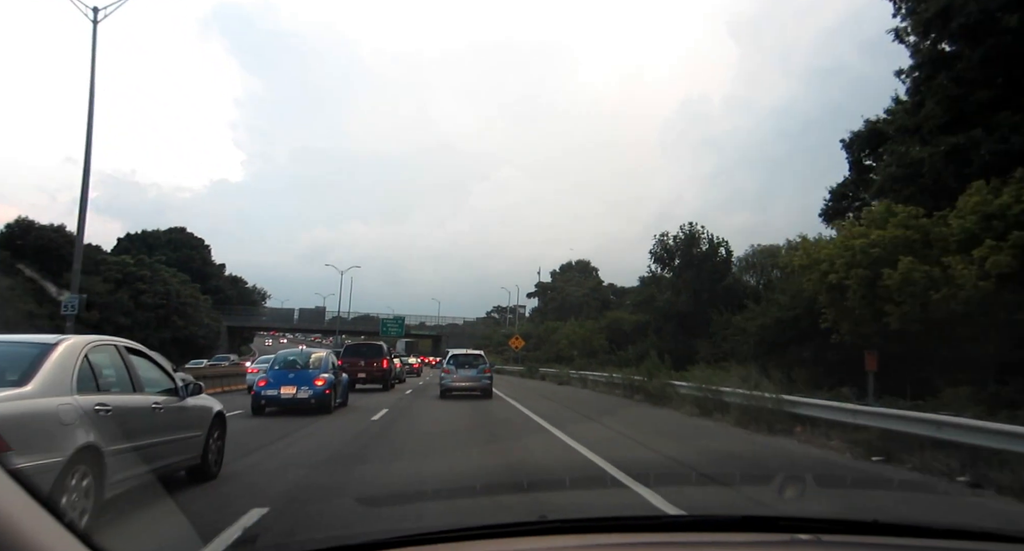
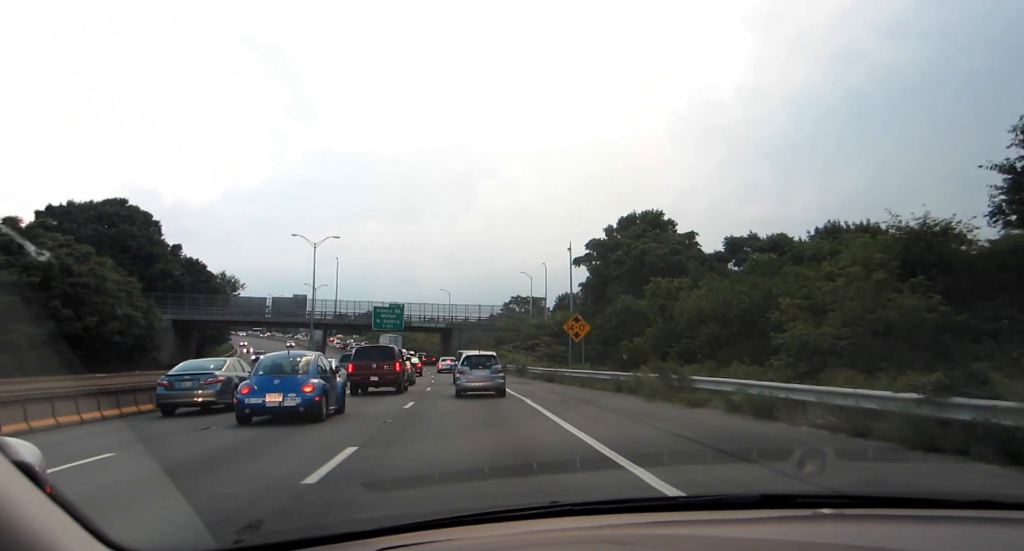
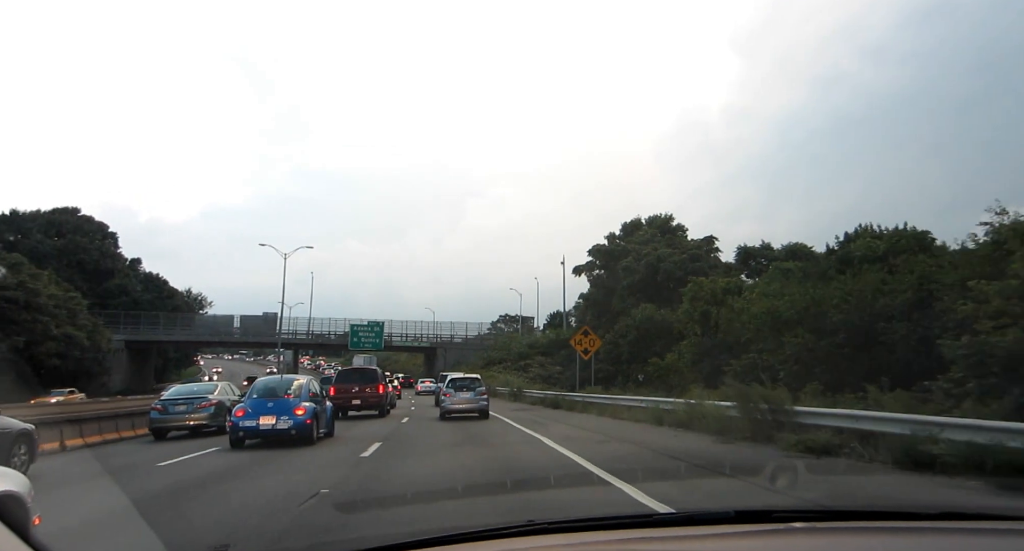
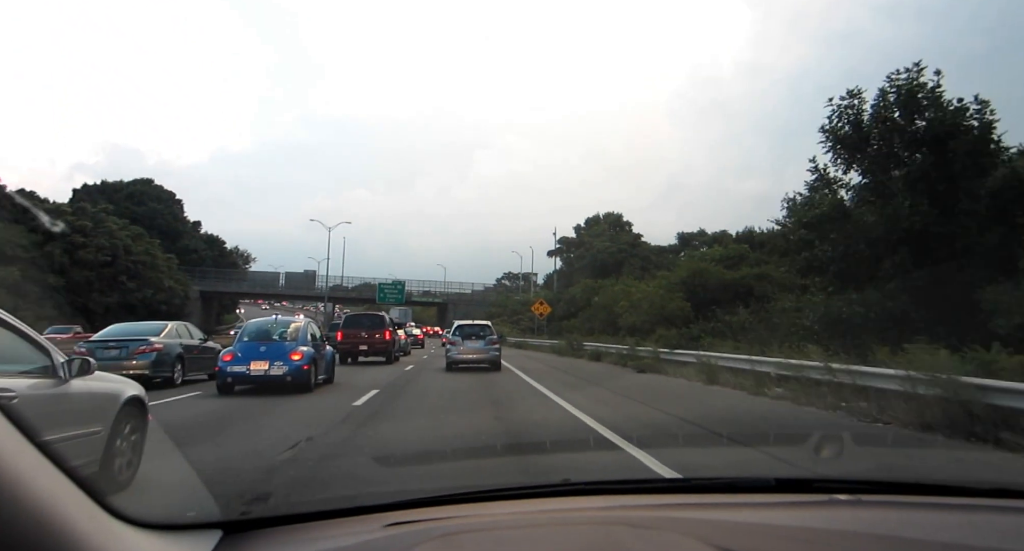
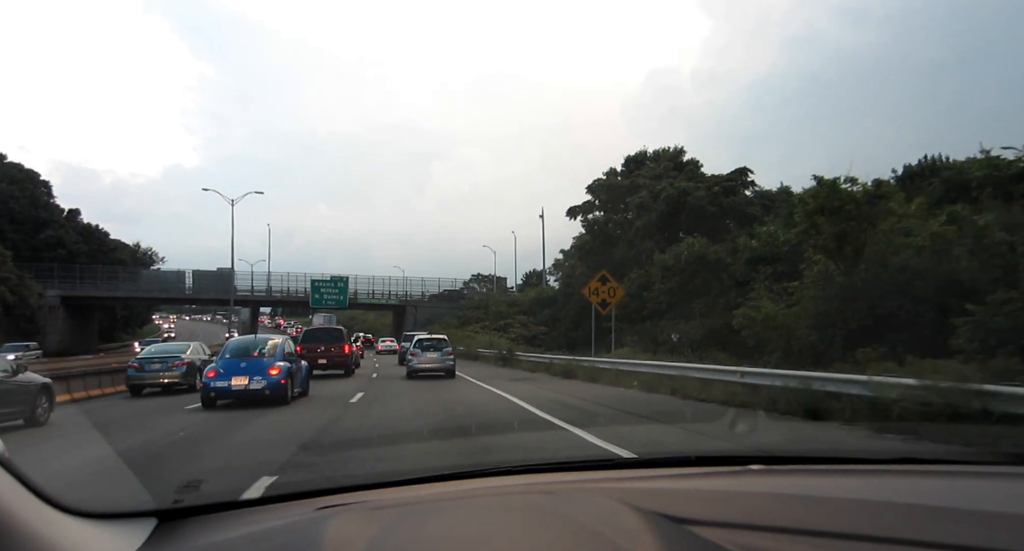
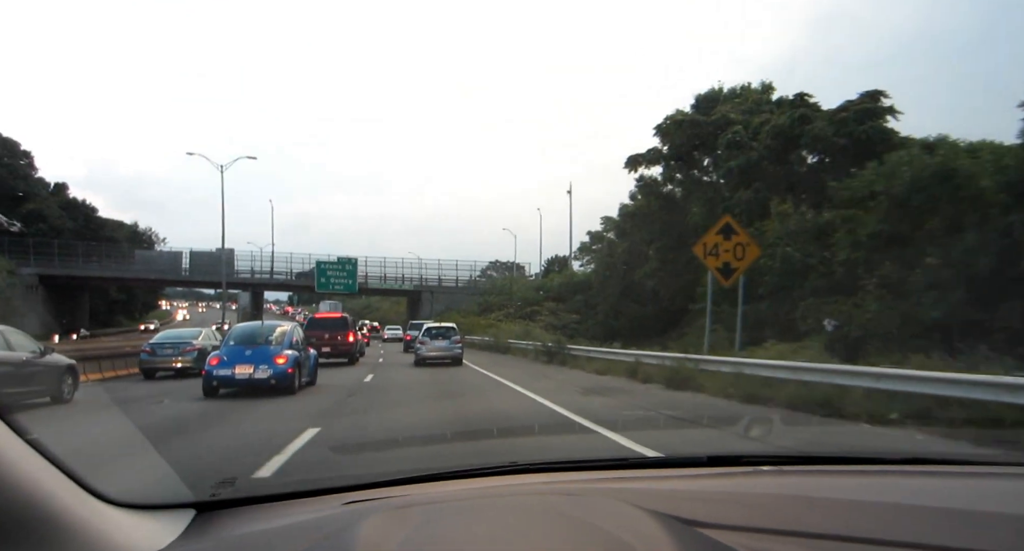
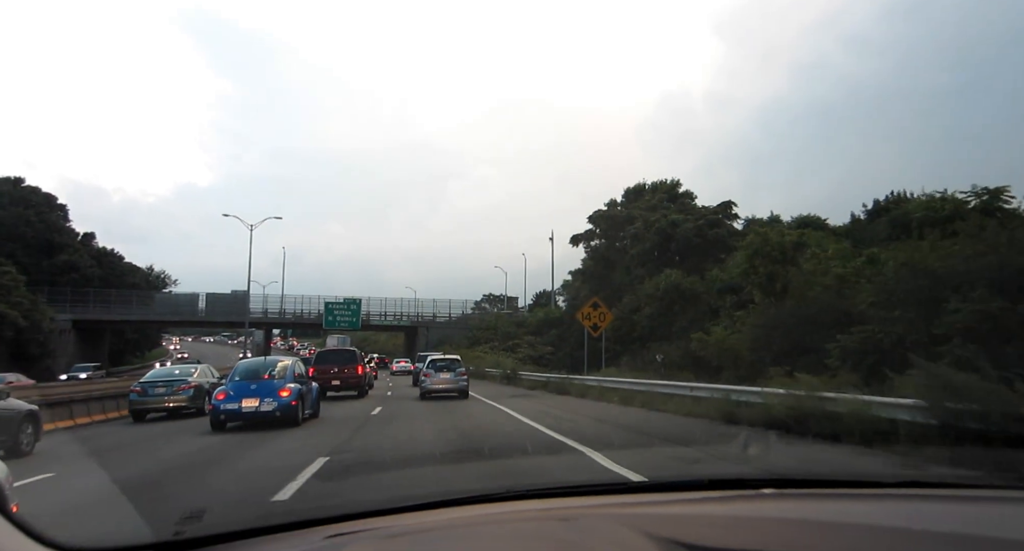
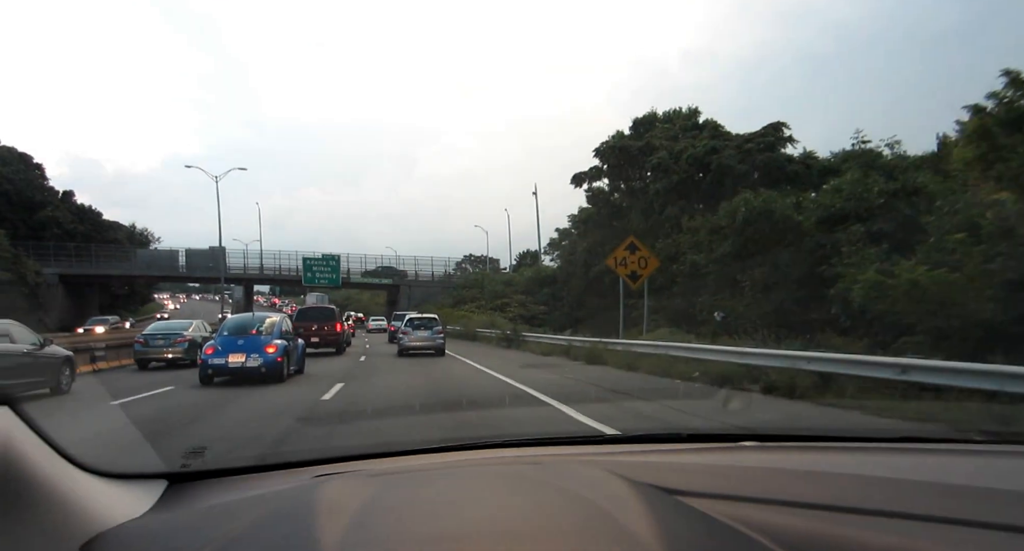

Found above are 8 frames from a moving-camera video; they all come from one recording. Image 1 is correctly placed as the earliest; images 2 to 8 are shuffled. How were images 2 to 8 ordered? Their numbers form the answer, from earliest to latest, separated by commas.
4, 2, 3, 7, 5, 8, 6
